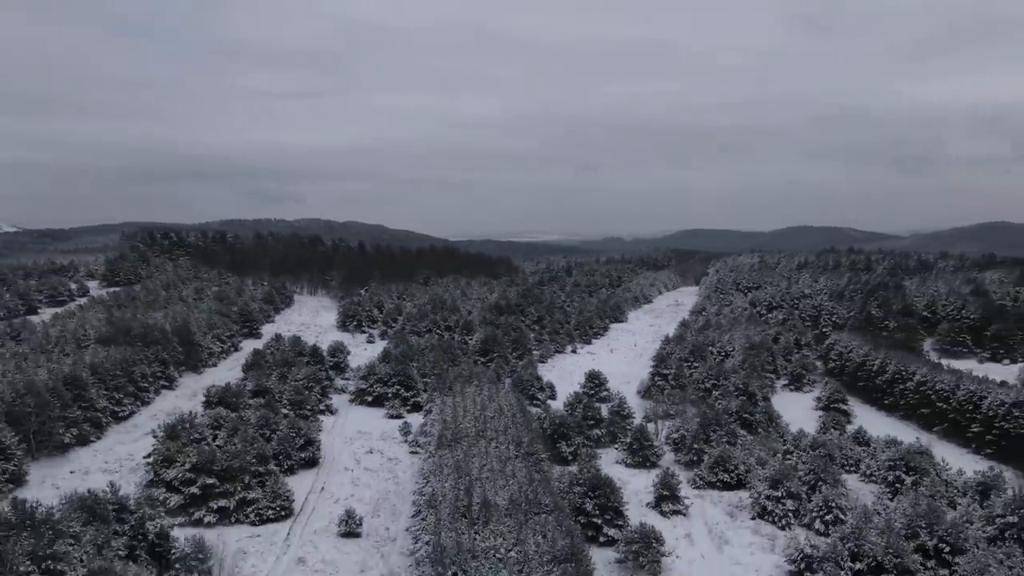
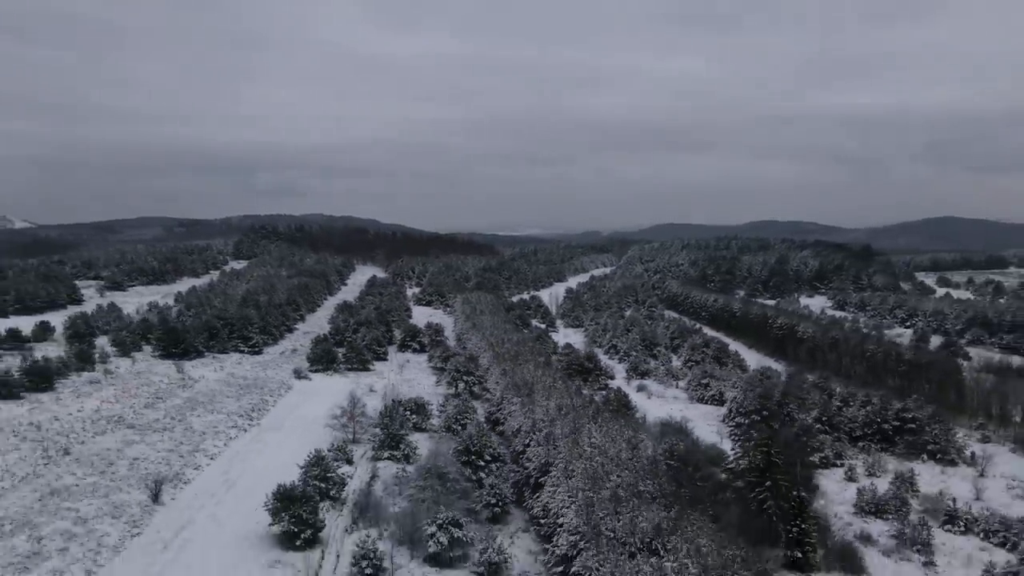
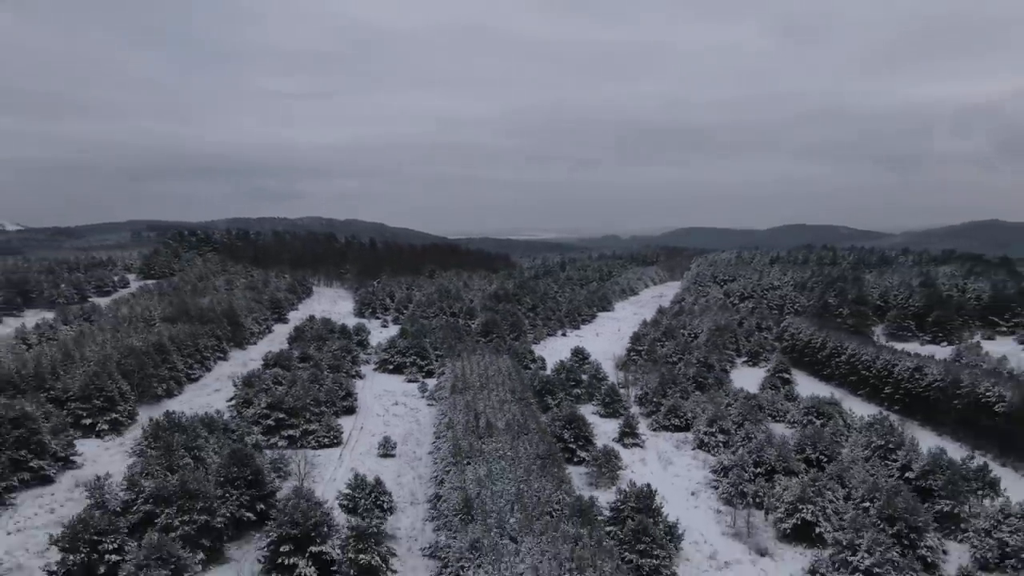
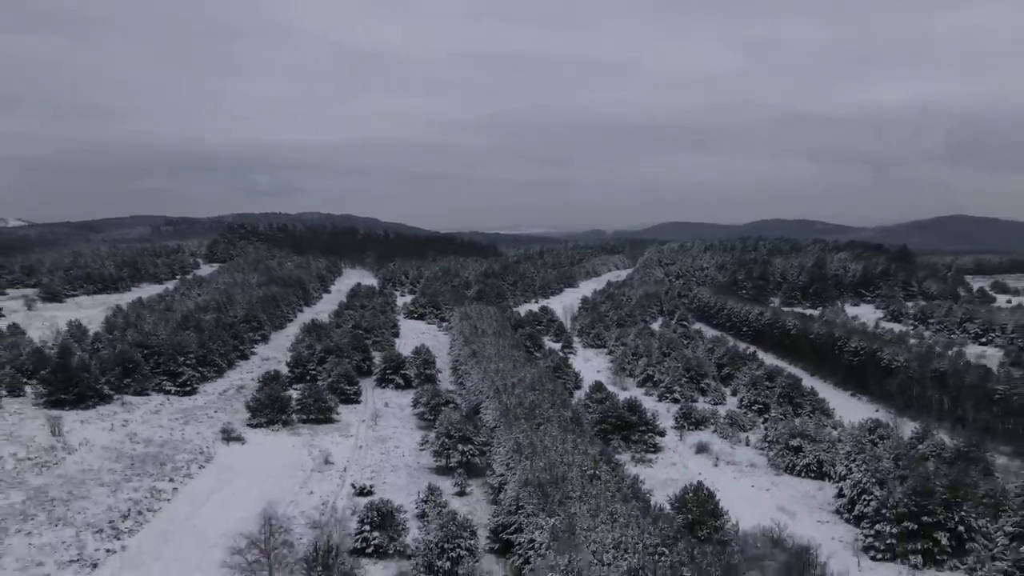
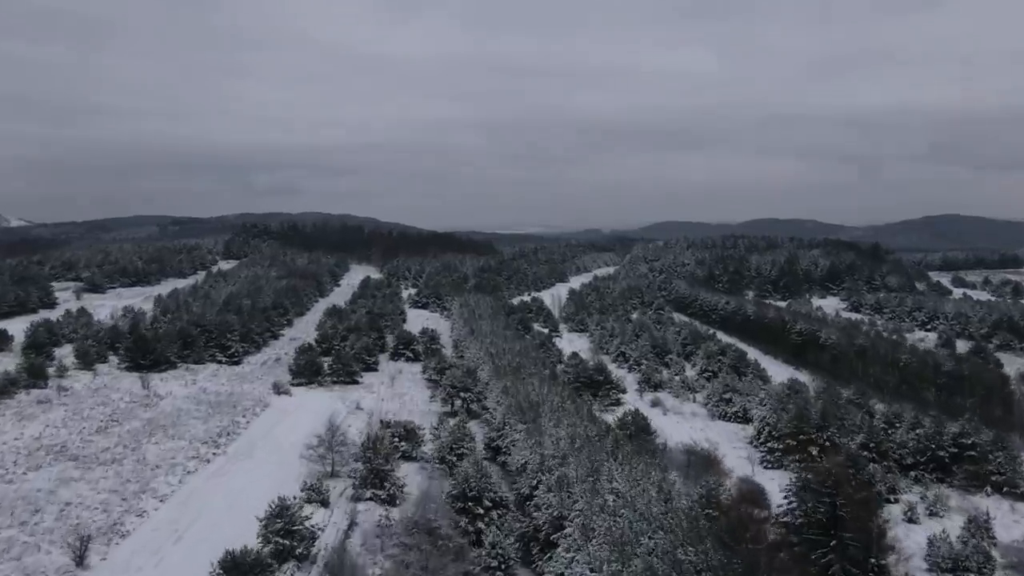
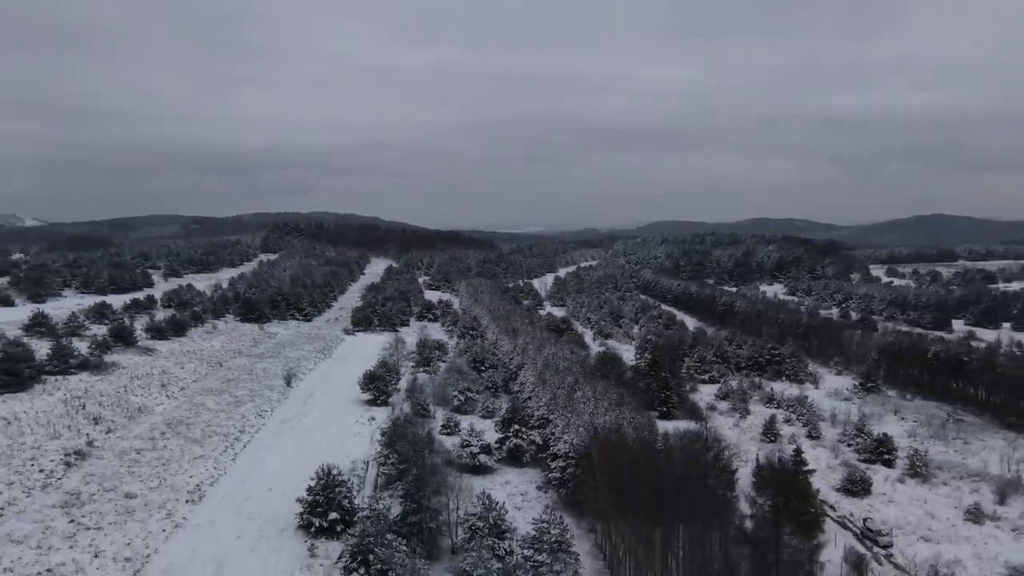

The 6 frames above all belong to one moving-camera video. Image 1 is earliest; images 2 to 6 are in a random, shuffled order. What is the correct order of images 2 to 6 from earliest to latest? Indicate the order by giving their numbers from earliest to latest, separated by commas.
3, 4, 2, 6, 5
